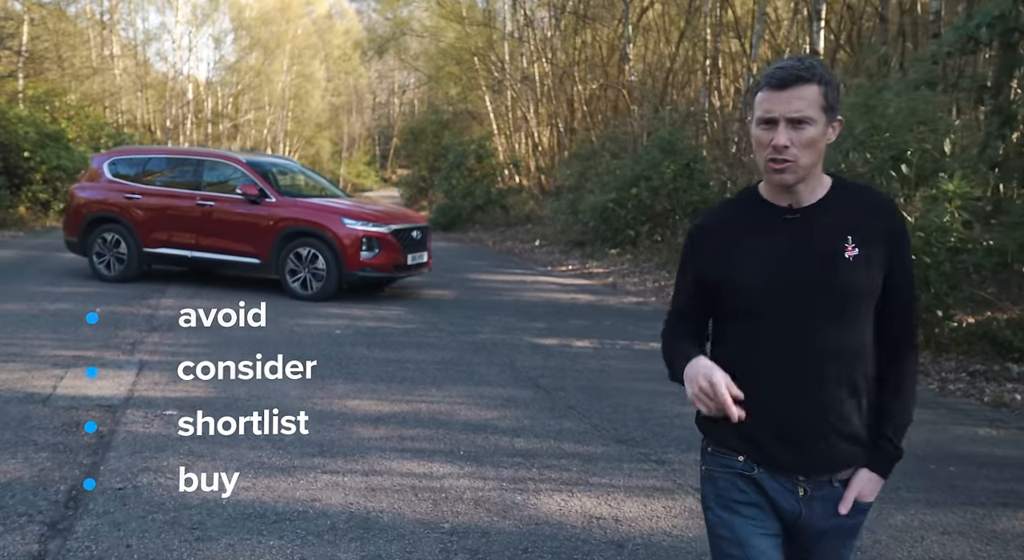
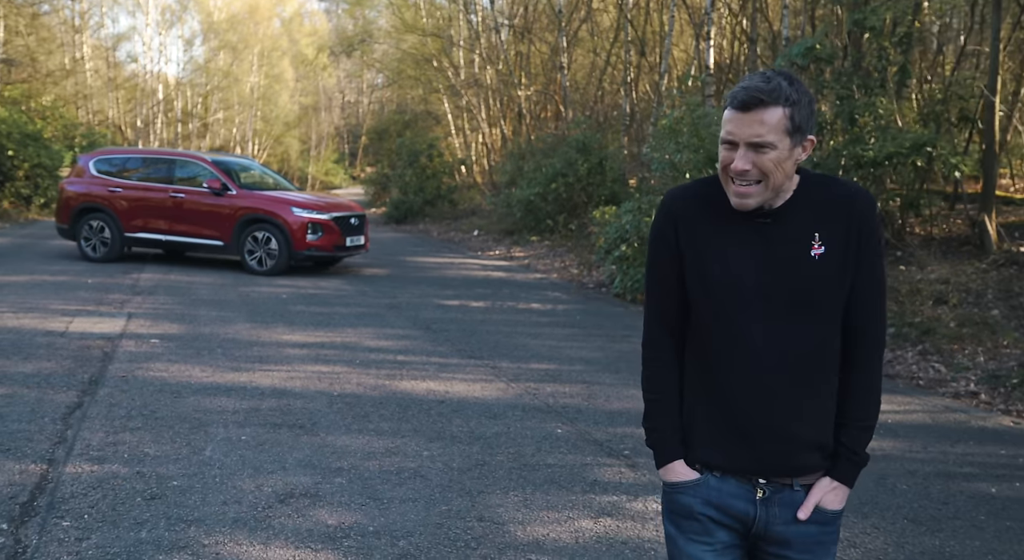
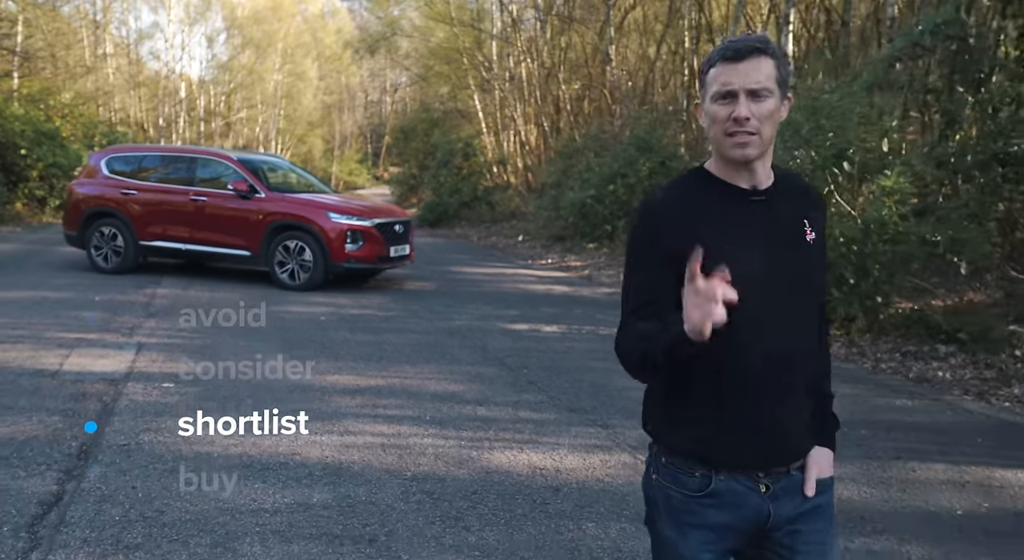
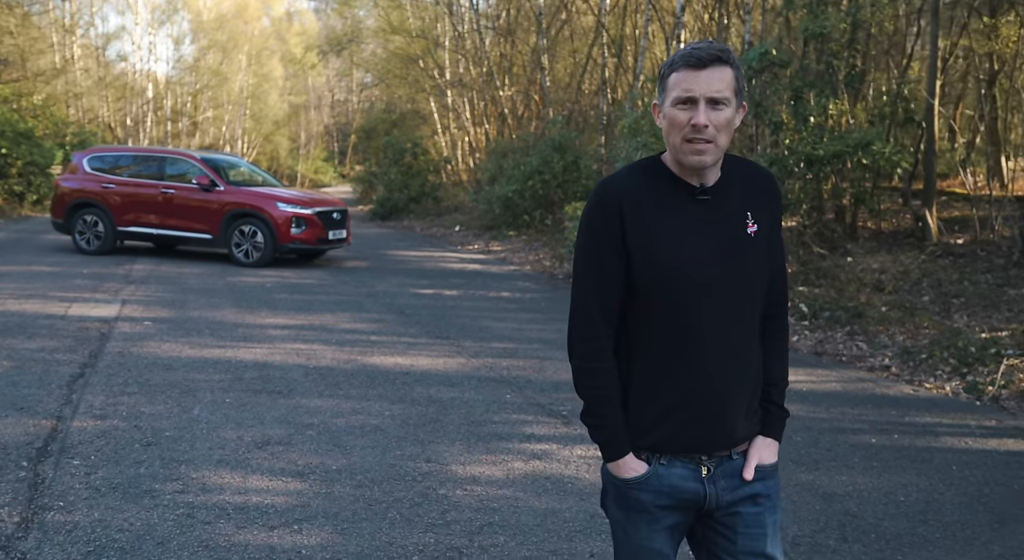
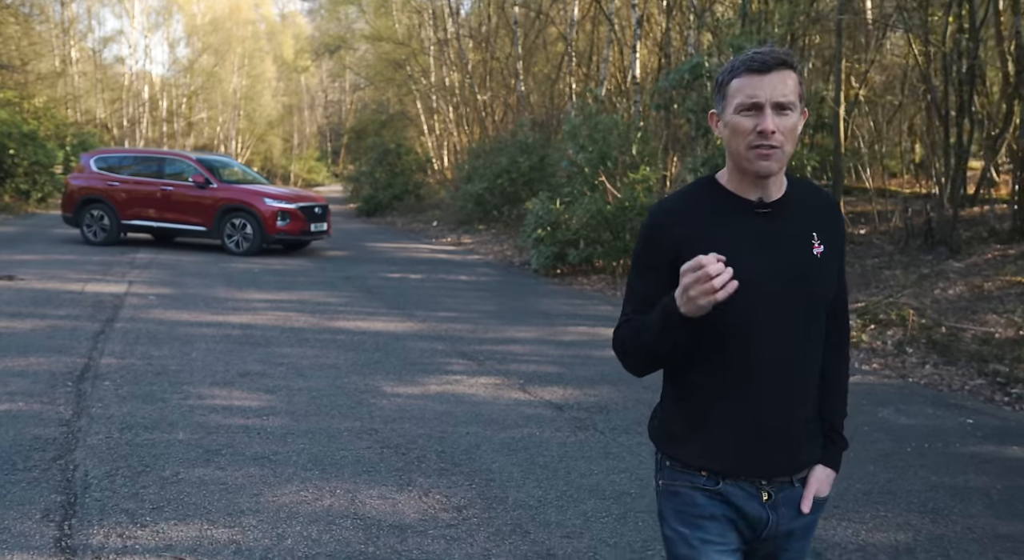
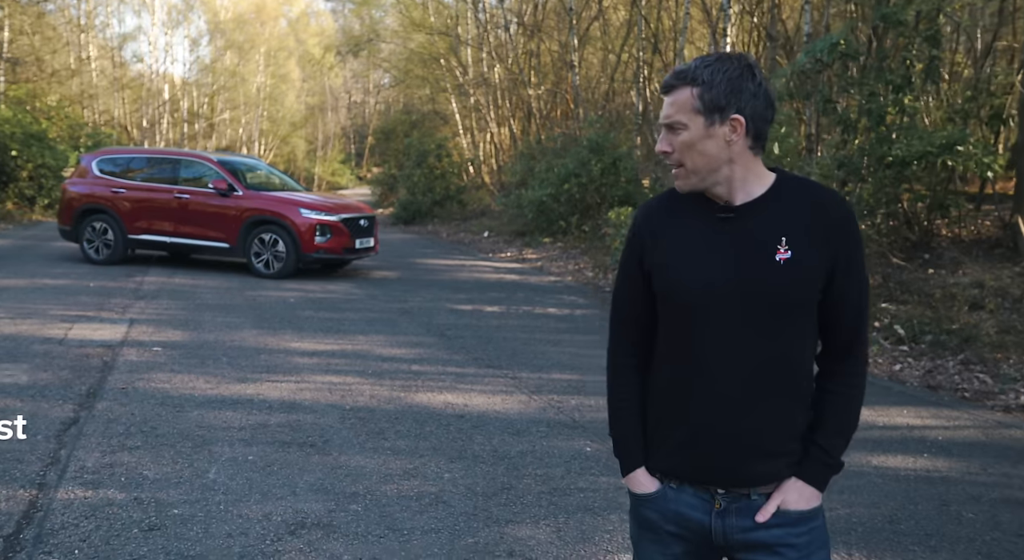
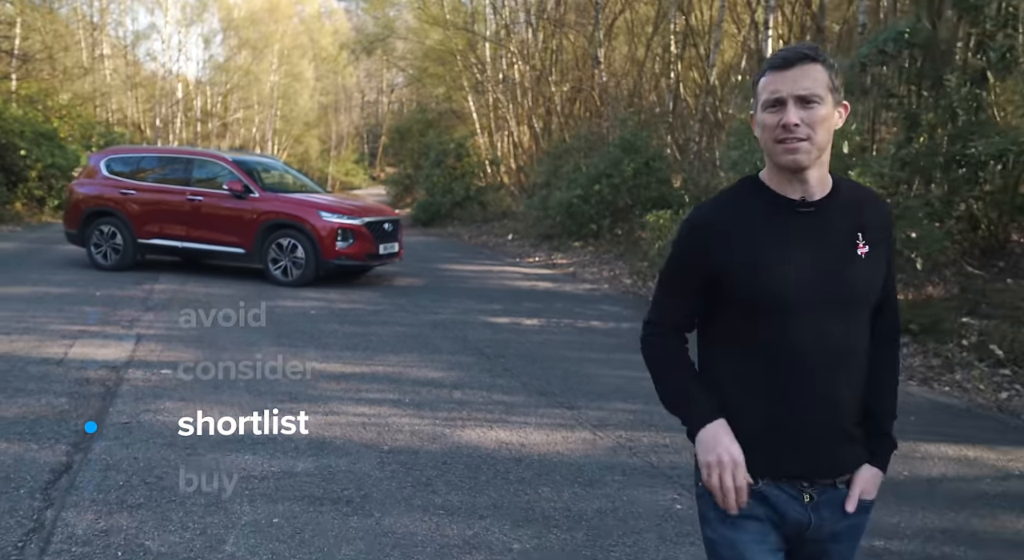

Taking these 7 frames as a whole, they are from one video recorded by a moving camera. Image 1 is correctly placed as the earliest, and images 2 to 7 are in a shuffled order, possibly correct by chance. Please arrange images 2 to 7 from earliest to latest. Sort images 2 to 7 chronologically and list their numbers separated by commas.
3, 7, 6, 2, 4, 5
